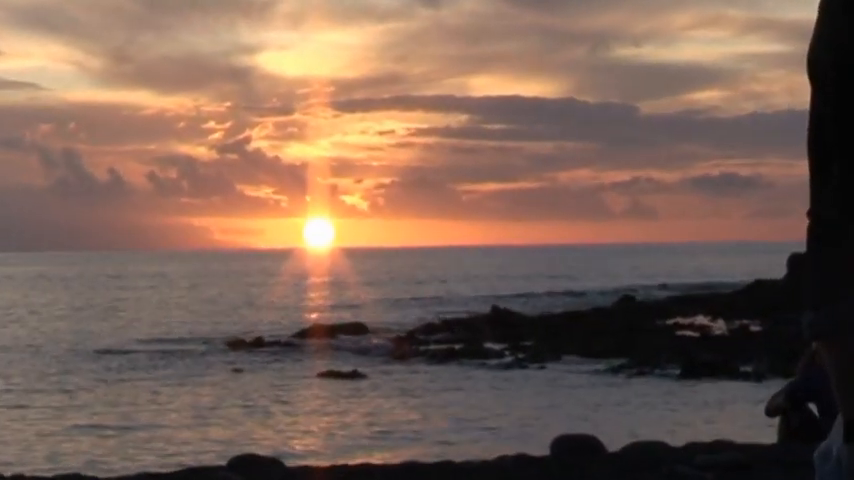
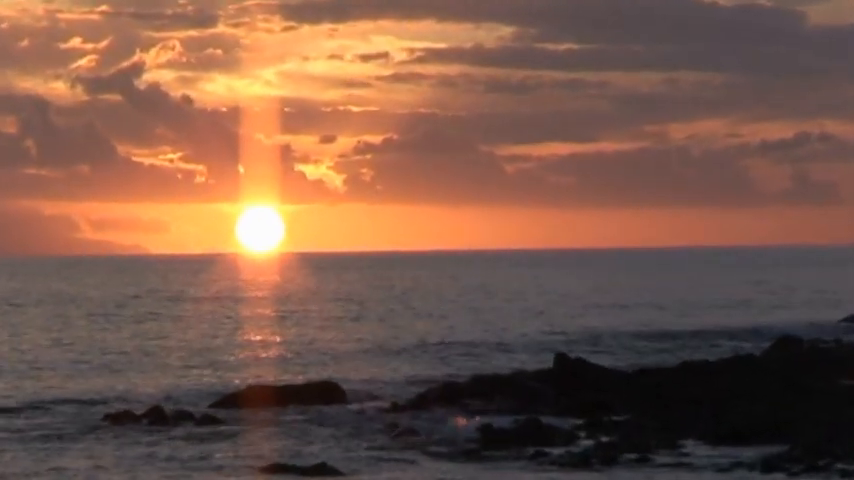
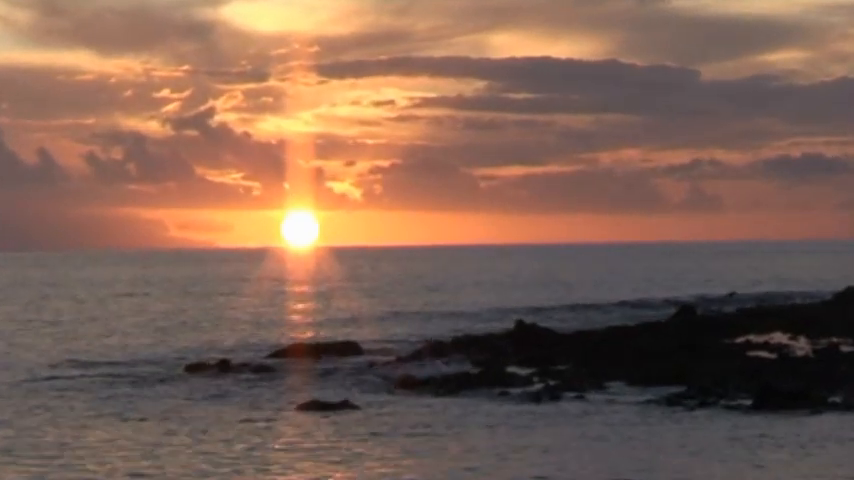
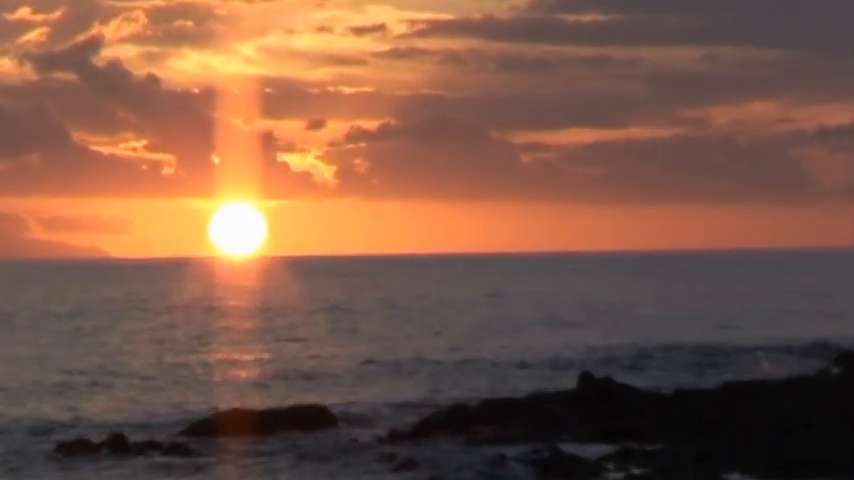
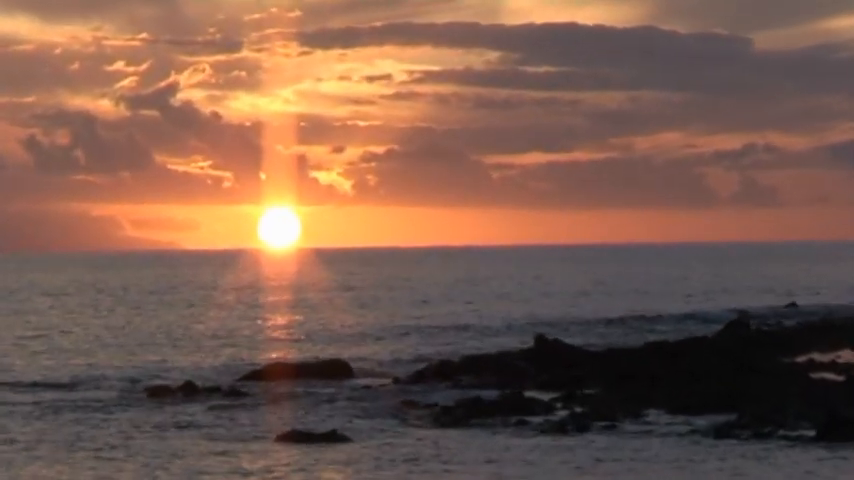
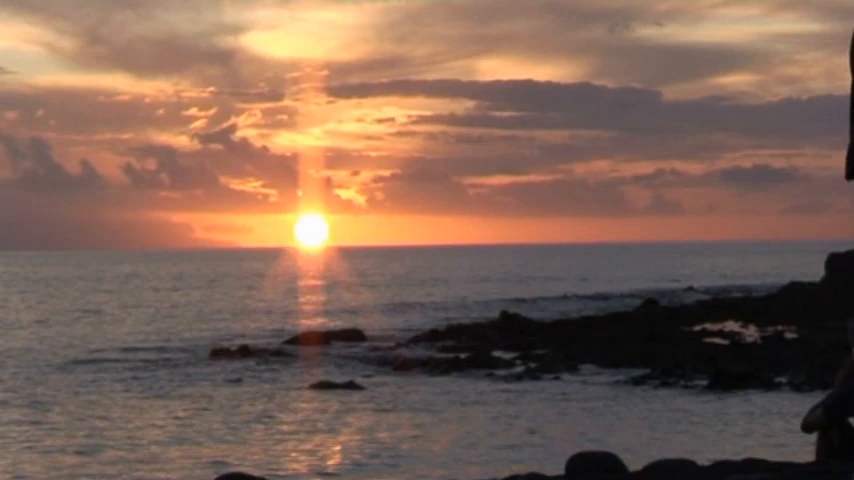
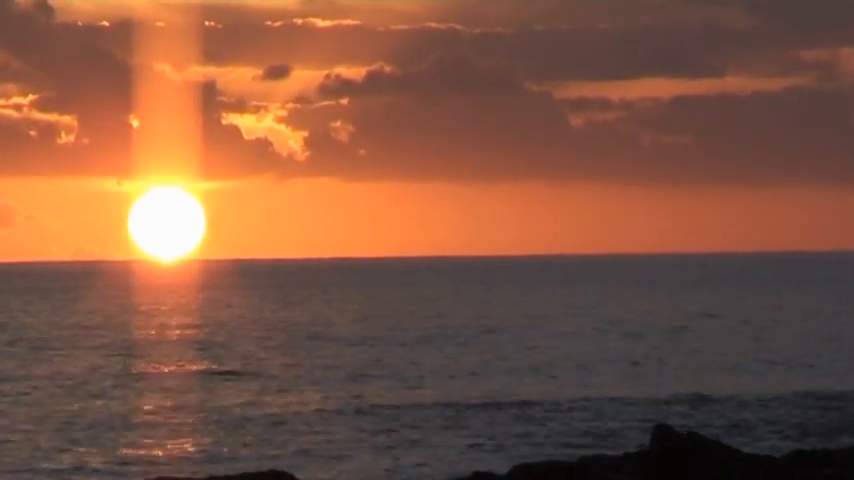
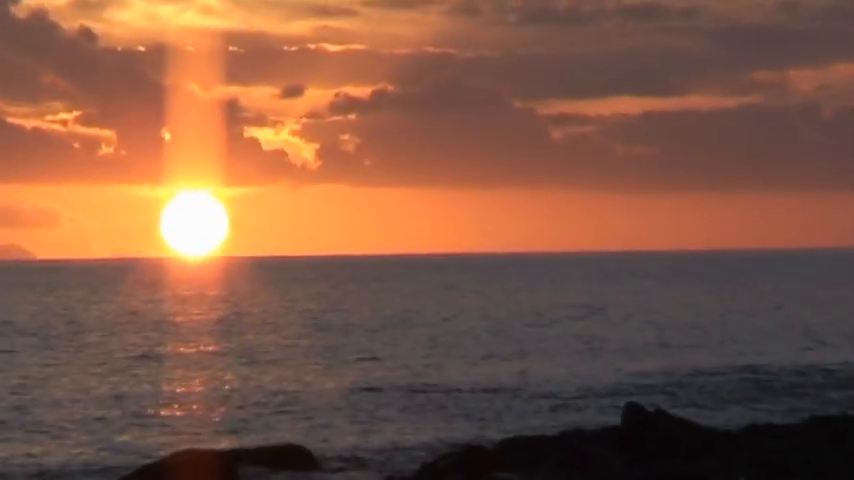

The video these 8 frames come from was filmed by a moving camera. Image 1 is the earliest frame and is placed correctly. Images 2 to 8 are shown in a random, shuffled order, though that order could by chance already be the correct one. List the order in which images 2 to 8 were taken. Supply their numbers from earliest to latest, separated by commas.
6, 3, 5, 2, 4, 8, 7
